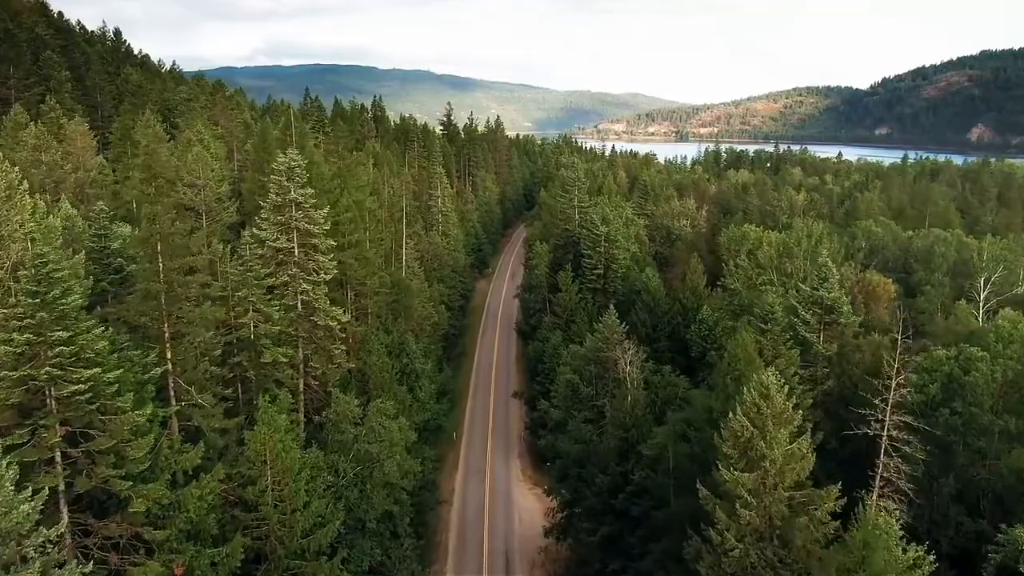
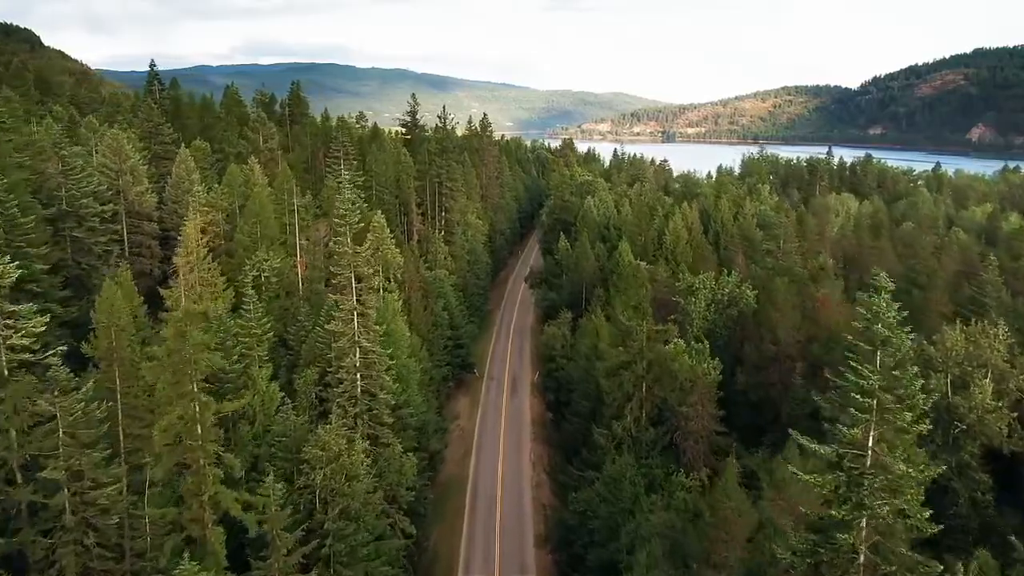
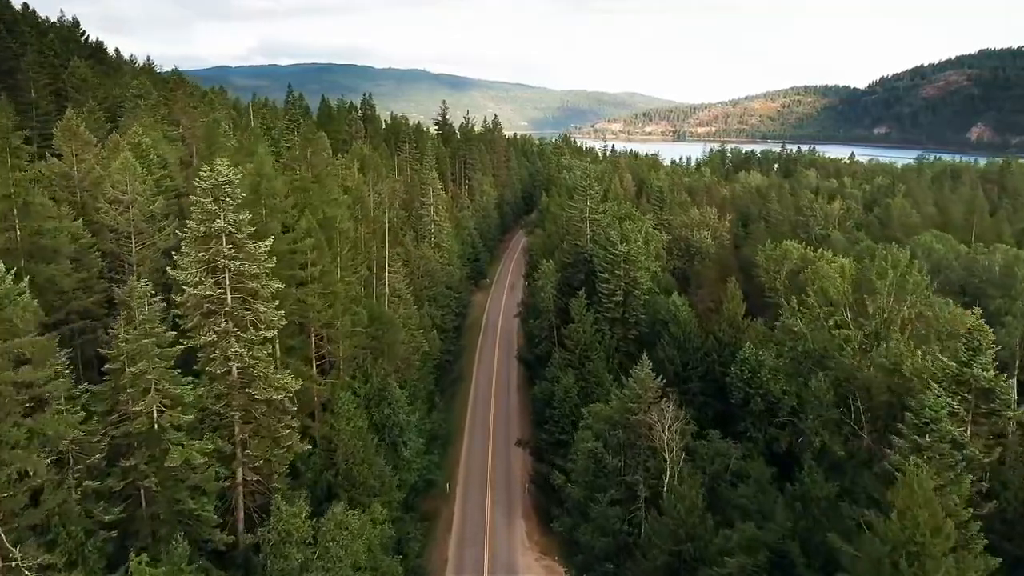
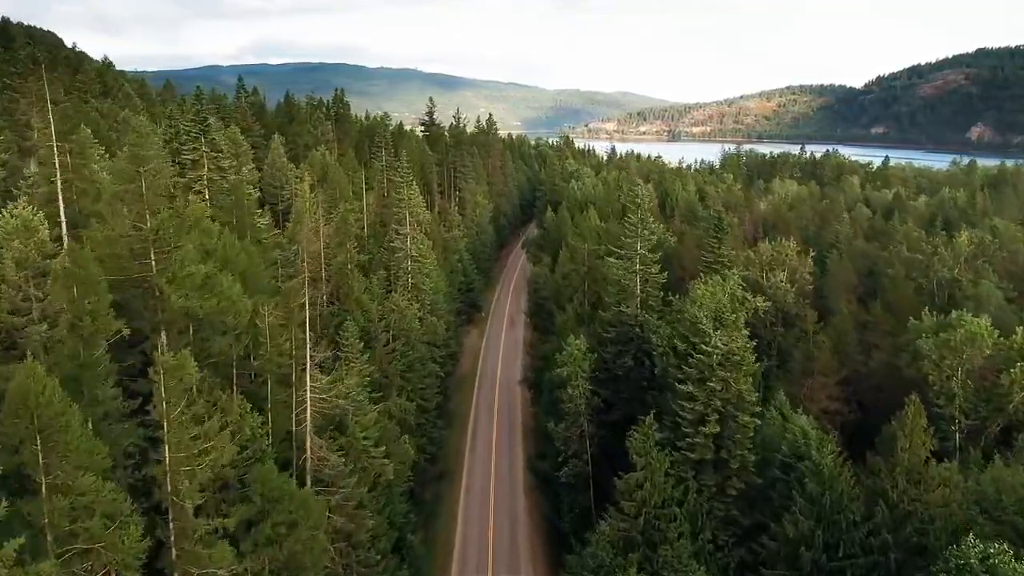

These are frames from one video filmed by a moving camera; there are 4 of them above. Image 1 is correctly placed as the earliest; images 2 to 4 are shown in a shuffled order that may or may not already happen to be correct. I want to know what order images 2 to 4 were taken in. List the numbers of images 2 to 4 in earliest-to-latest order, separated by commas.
3, 4, 2
